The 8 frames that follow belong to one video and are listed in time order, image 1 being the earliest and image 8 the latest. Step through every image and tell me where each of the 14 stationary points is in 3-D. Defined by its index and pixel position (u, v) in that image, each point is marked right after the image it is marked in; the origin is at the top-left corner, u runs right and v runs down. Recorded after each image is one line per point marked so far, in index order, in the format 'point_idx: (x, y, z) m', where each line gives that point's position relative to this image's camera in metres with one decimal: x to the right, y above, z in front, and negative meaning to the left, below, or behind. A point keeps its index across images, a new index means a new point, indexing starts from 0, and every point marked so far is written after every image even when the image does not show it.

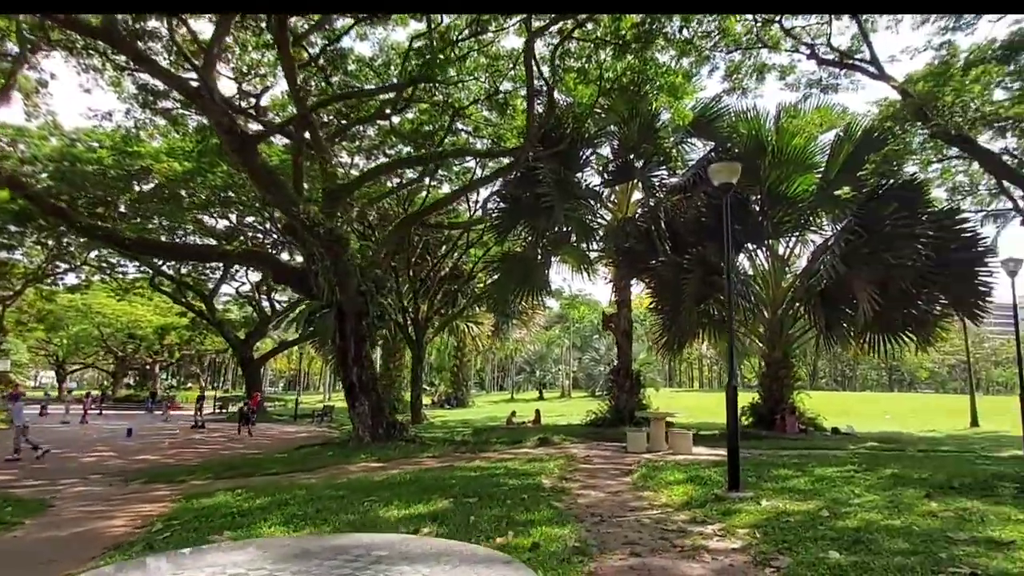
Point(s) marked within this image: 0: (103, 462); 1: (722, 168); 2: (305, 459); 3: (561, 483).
0: (-7.0, -3.0, +10.5) m
1: (+2.1, +1.2, +5.9) m
2: (-3.4, -2.8, +9.8) m
3: (+0.5, -2.1, +6.4) m
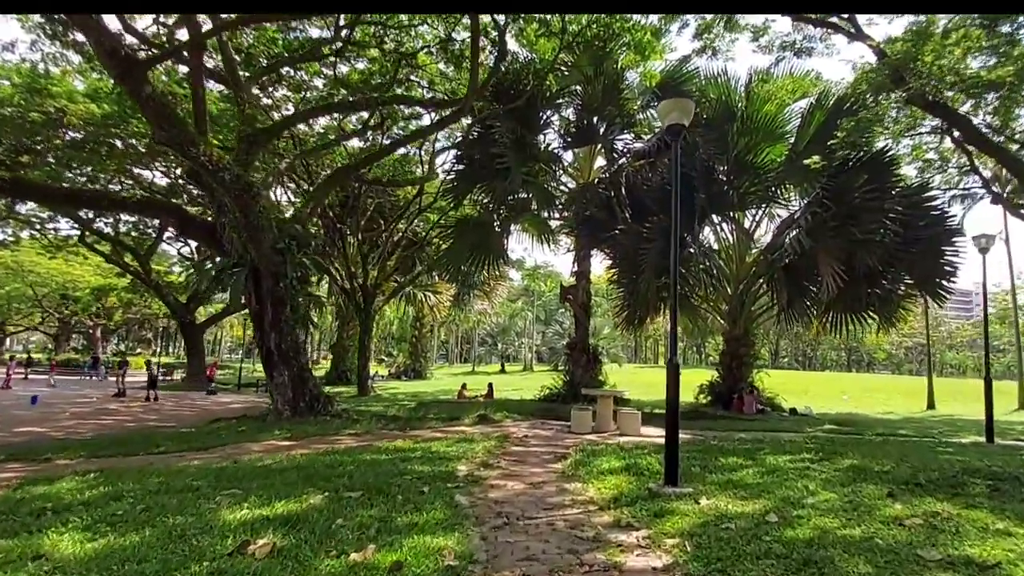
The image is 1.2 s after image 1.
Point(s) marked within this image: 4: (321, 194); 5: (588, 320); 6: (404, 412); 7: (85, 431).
0: (-8.1, -2.2, +9.3) m
1: (+1.3, +1.5, +5.0) m
2: (-4.4, -2.1, +8.7) m
3: (-0.3, -1.7, +5.6) m
4: (-3.5, +1.7, +11.0) m
5: (+1.7, -0.8, +14.7) m
6: (-2.1, -2.4, +12.0) m
7: (-6.9, -2.3, +9.9) m
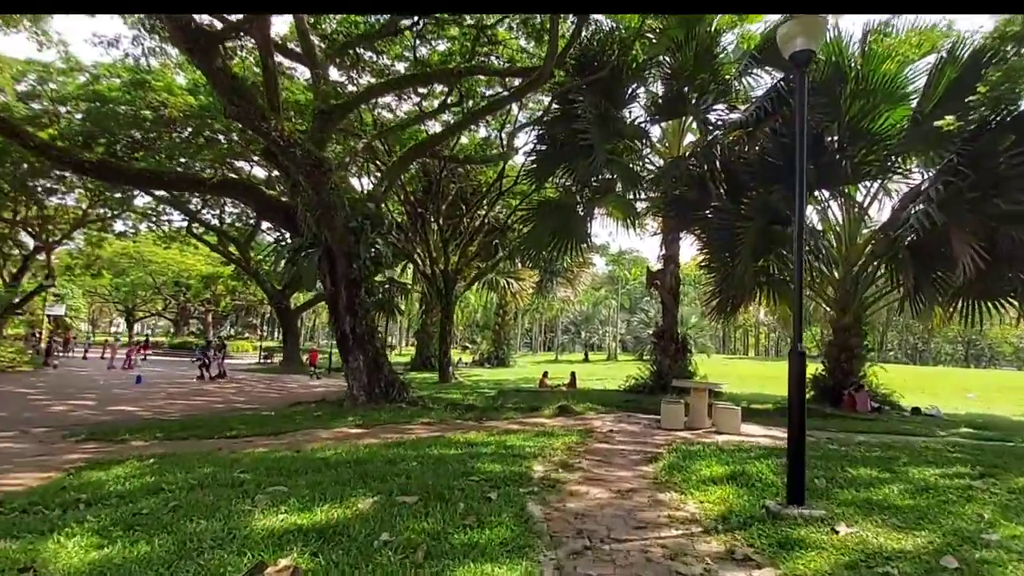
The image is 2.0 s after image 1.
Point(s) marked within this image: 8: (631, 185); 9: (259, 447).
0: (-6.8, -2.0, +9.6) m
1: (+1.9, +1.7, +4.0) m
2: (-3.3, -1.9, +8.6) m
3: (+0.4, -1.5, +4.9) m
4: (-2.0, +2.0, +10.6) m
5: (+3.6, -0.4, +13.7) m
6: (-0.6, -2.1, +11.5) m
7: (-5.6, -2.1, +10.1) m
8: (+1.9, +1.5, +10.0) m
9: (-2.6, -1.7, +6.3) m
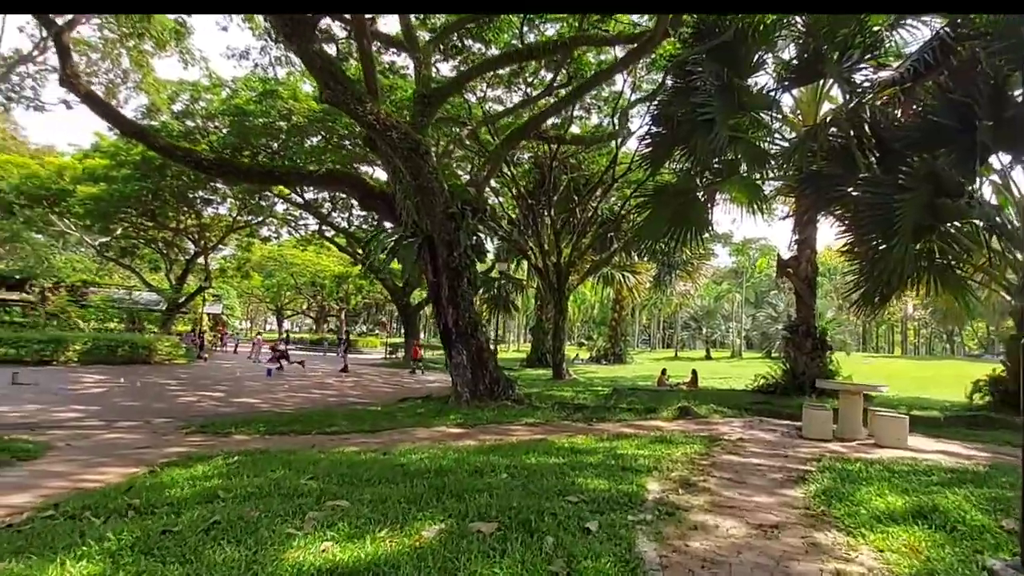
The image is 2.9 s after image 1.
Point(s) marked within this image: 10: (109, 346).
0: (-5.1, -1.9, +10.0) m
1: (+2.4, +1.9, +2.8) m
2: (-1.8, -1.8, +8.3) m
3: (+1.1, -1.3, +4.0) m
4: (-0.2, +2.2, +10.1) m
5: (+5.9, -0.2, +12.0) m
6: (+1.4, -1.9, +10.6) m
7: (-3.8, -2.0, +10.2) m
8: (+3.5, +1.7, +8.7) m
9: (-1.6, -1.5, +5.9) m
10: (-12.4, -1.8, +18.7) m
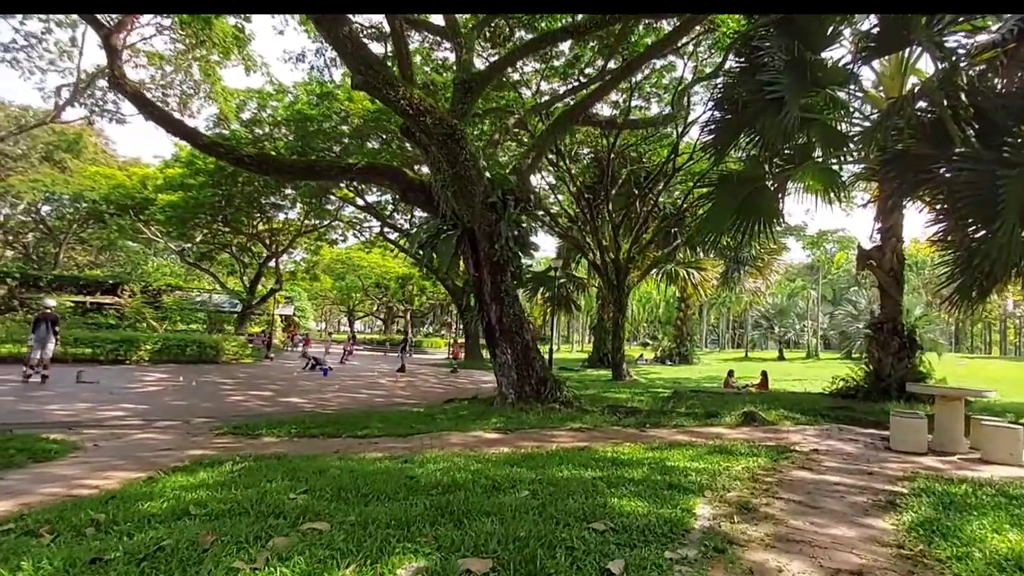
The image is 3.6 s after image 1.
0: (-4.3, -1.9, +9.9) m
1: (+2.3, +2.0, +2.0) m
2: (-1.2, -1.7, +7.9) m
3: (+1.2, -1.2, +3.3) m
4: (+0.5, +2.3, +9.5) m
5: (+6.9, 0.0, +10.7) m
6: (+2.2, -1.9, +9.9) m
7: (-3.0, -1.9, +10.0) m
8: (+4.1, +1.8, +7.8) m
9: (-1.3, -1.5, +5.5) m
10: (-10.7, -1.8, +19.4) m
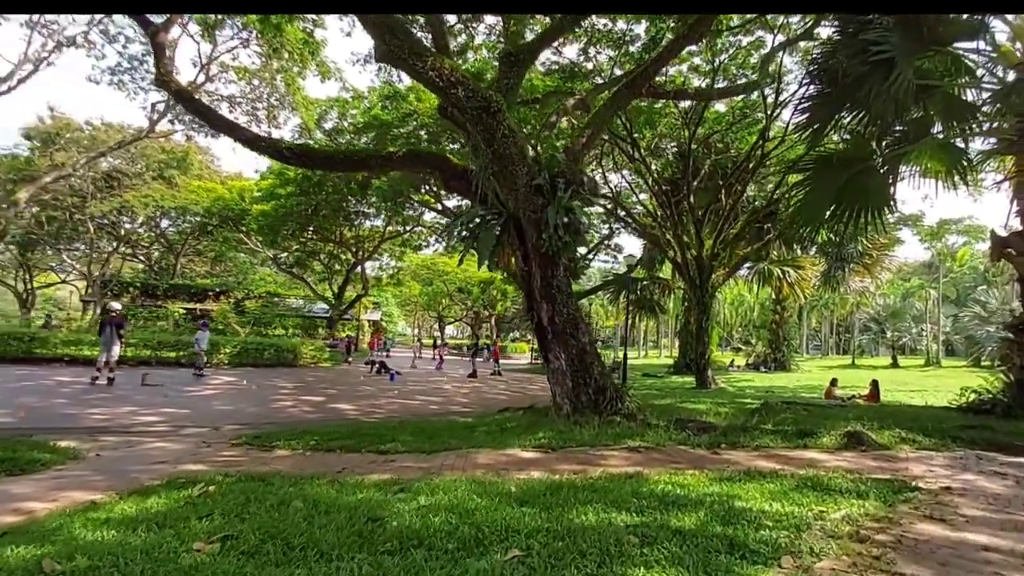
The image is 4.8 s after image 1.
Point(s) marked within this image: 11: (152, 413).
0: (-3.4, -1.9, +9.5) m
1: (+2.0, +2.1, +0.7) m
2: (-0.6, -1.7, +7.0) m
3: (+1.1, -1.1, +2.1) m
4: (+1.2, +2.3, +8.4) m
5: (+7.7, +0.1, +8.7) m
6: (+3.0, -1.8, +8.5) m
7: (-2.1, -1.9, +9.4) m
8: (+4.6, +1.9, +6.2) m
9: (-1.0, -1.4, +4.7) m
10: (-8.3, -2.0, +19.8) m
11: (-4.9, -1.7, +8.2) m
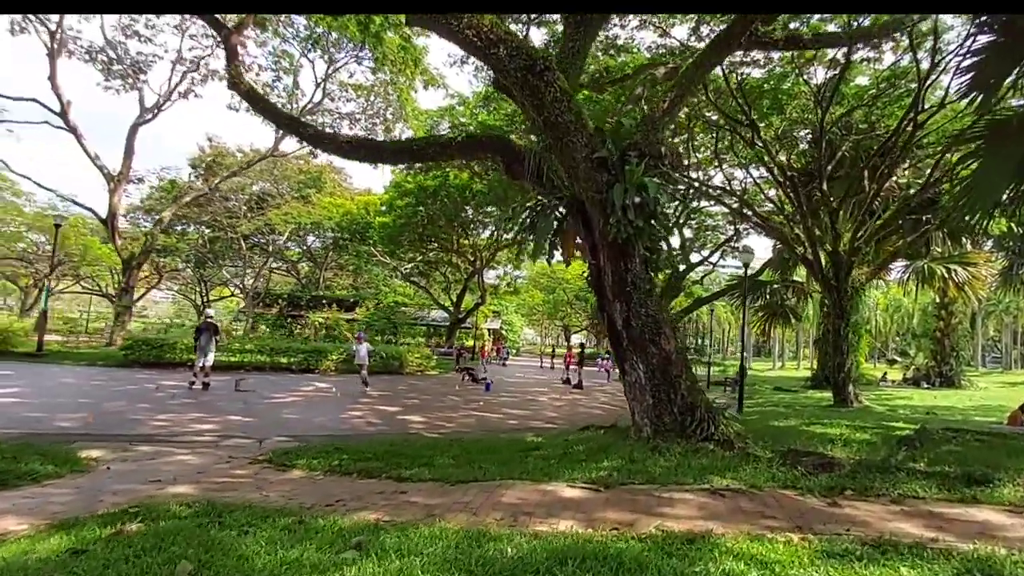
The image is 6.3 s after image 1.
0: (-2.2, -1.9, +8.9) m
1: (+1.2, +2.2, -0.7) m
2: (0.0, -1.6, +5.9) m
3: (+0.6, -1.0, +0.8) m
4: (+2.1, +2.3, +7.0) m
5: (+8.5, +0.2, +5.9) m
6: (+3.9, -1.7, +6.7) m
7: (-0.9, -2.0, +8.6) m
8: (+4.9, +2.0, +4.1) m
9: (-0.9, -1.4, +3.7) m
10: (-4.9, -2.2, +20.0) m
11: (-3.9, -1.7, +7.9) m
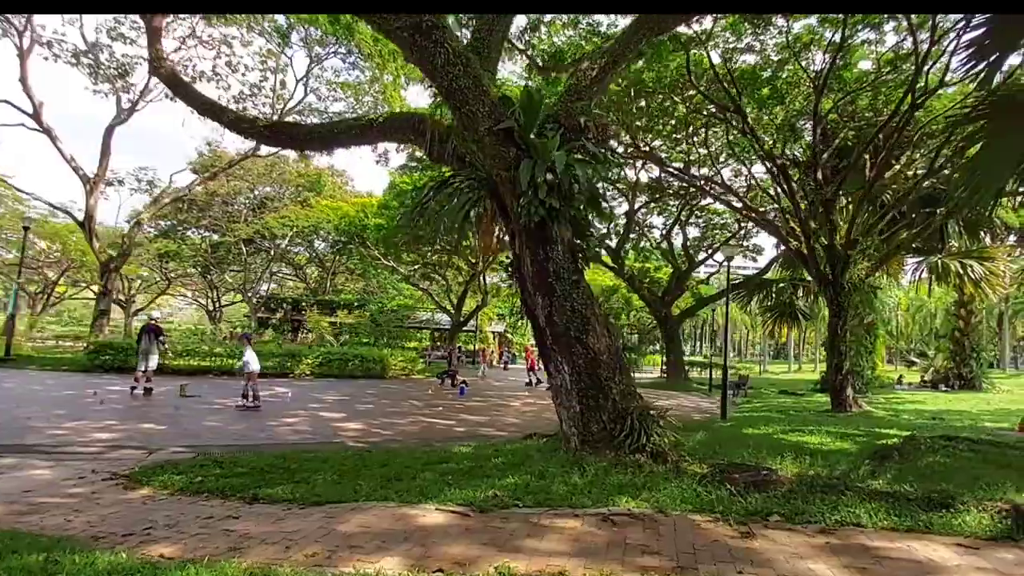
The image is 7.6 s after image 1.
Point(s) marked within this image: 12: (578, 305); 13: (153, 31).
0: (-3.0, -1.9, +8.3) m
1: (+0.2, +2.3, -1.4) m
2: (-0.8, -1.6, +5.2) m
3: (-0.3, -0.9, +0.1) m
4: (+1.2, +2.4, +6.2) m
5: (+7.6, +0.3, +5.0) m
6: (+3.1, -1.6, +5.8) m
7: (-1.7, -1.9, +7.9) m
8: (+3.9, +2.2, +3.3) m
9: (-1.8, -1.3, +3.1) m
10: (-5.4, -2.3, +19.4) m
11: (-4.7, -1.7, +7.3) m
12: (+0.5, -0.2, +5.5) m
13: (-5.0, +3.6, +8.5) m
